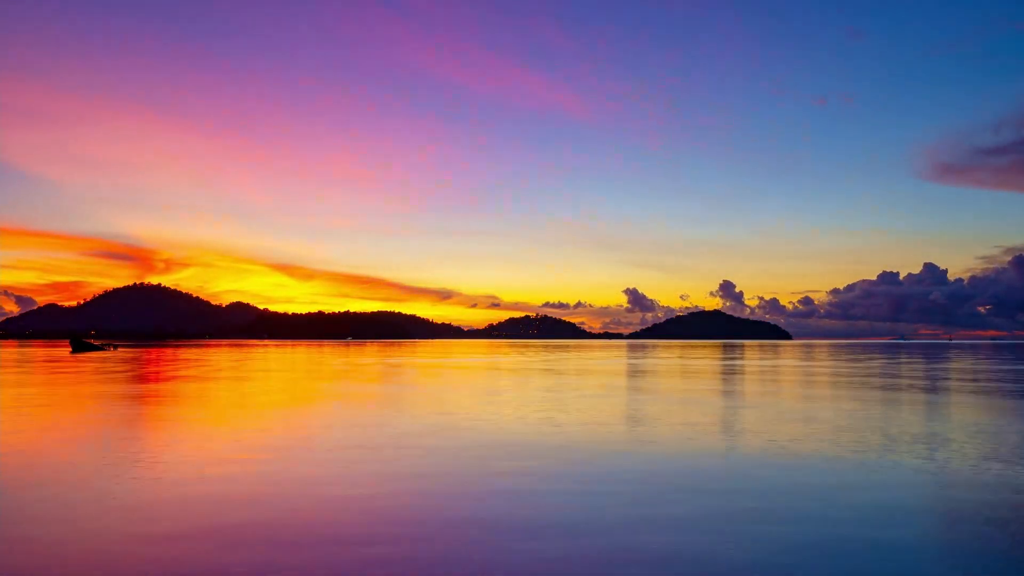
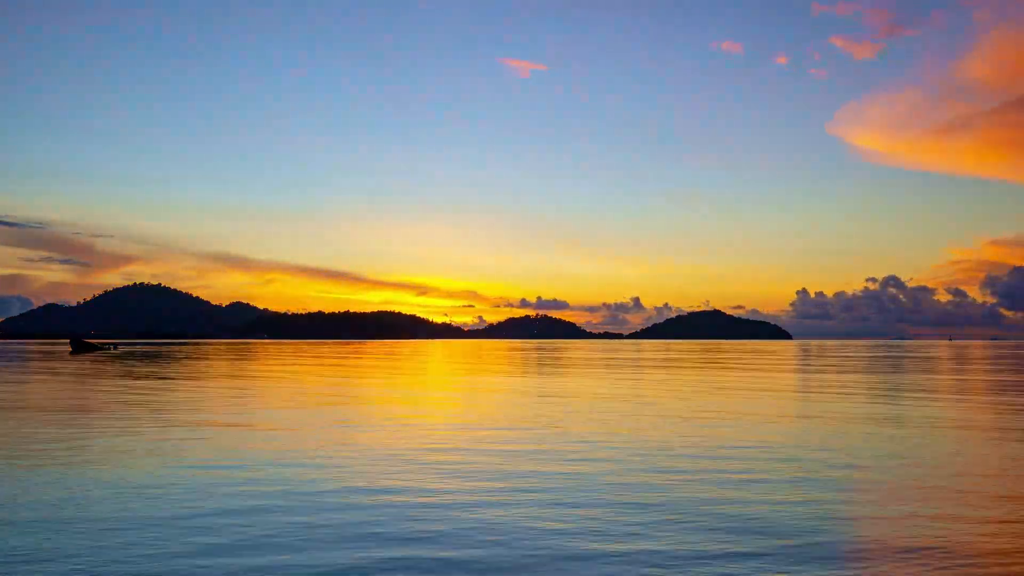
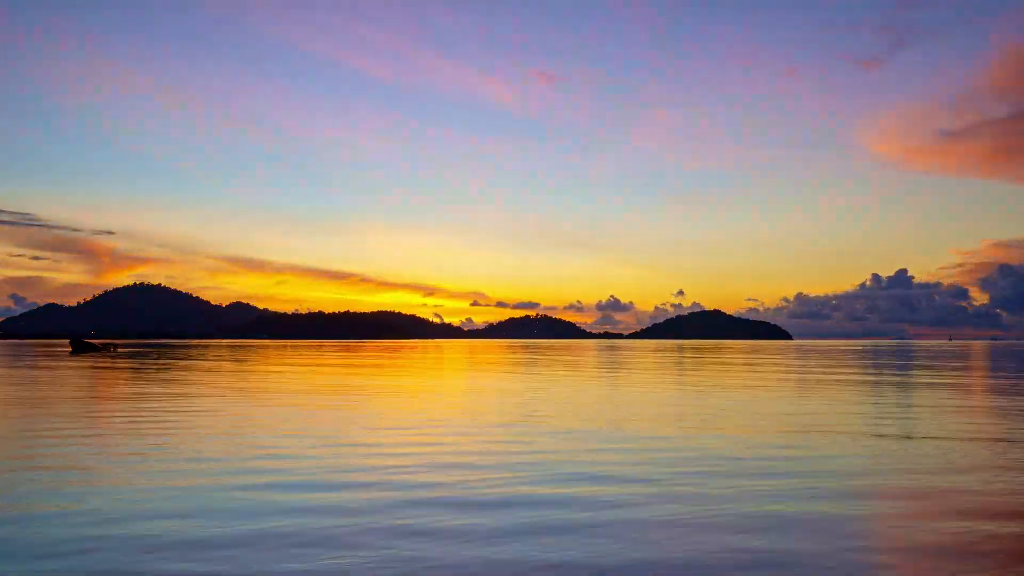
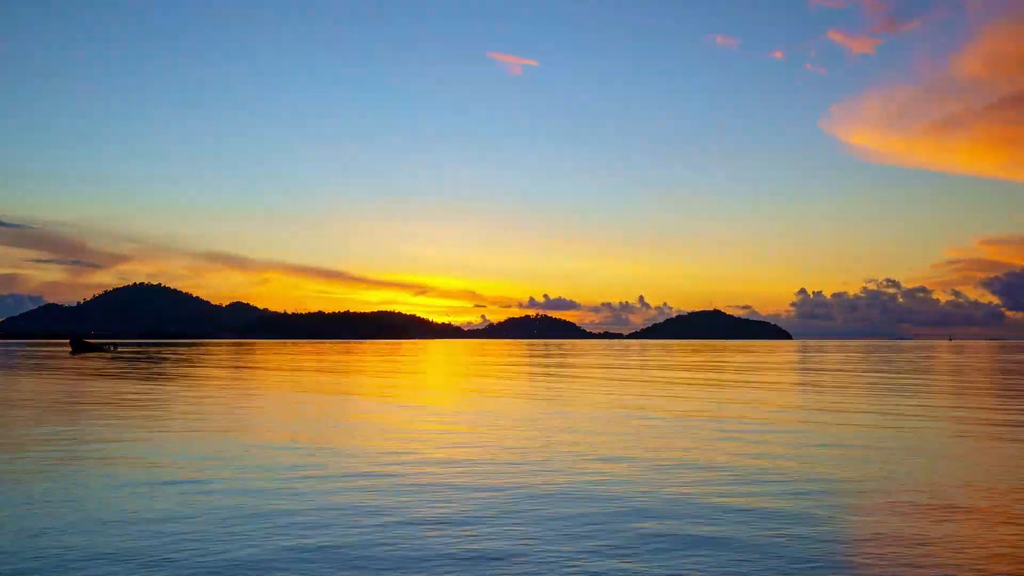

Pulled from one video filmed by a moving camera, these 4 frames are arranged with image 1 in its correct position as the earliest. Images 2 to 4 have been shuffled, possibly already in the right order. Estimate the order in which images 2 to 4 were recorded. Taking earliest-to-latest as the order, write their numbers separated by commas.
3, 2, 4
